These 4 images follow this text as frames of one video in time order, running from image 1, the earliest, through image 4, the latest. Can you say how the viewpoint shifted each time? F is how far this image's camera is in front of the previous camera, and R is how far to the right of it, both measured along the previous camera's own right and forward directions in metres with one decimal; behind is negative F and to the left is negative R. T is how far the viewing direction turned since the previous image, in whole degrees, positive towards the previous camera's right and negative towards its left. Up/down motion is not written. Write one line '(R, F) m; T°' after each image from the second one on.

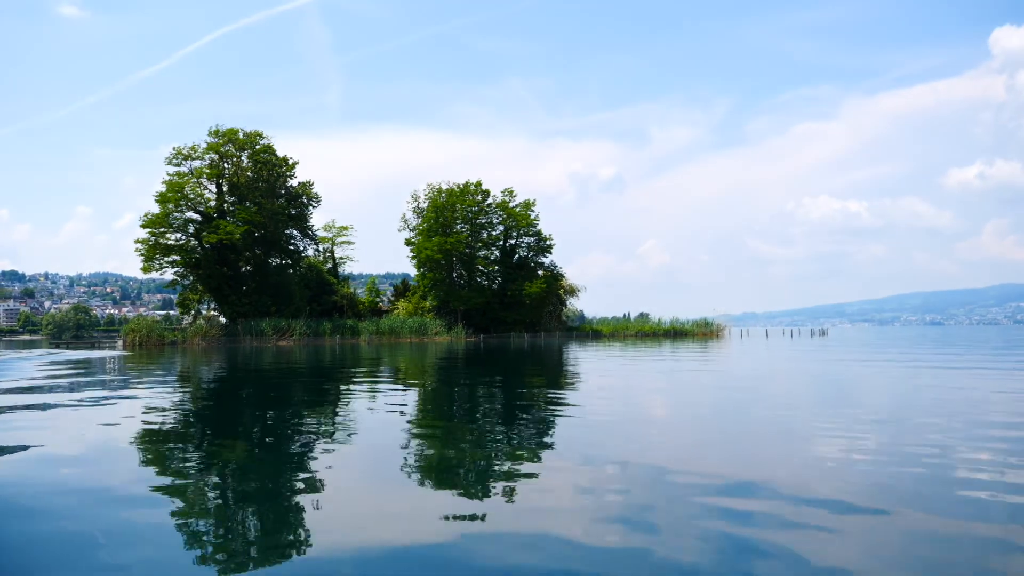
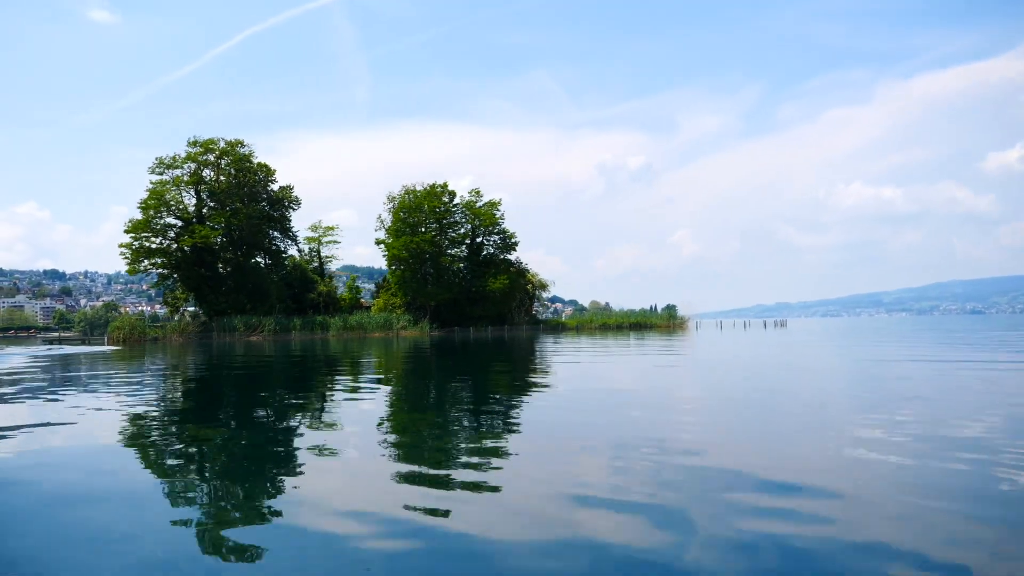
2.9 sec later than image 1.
(+1.1, -0.6) m; -2°
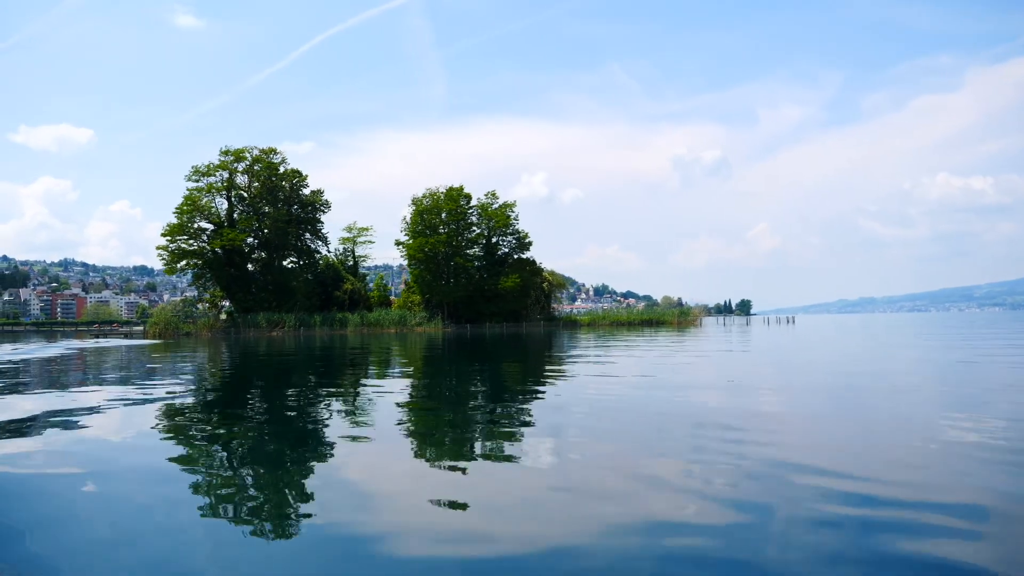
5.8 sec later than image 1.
(+0.9, -0.3) m; -5°
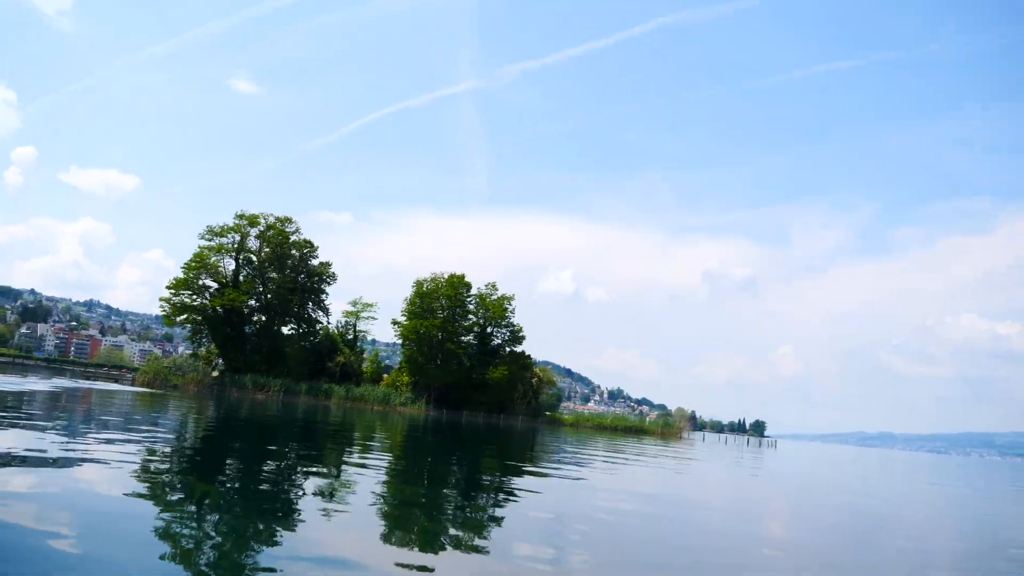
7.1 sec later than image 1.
(+0.4, -0.2) m; -2°
